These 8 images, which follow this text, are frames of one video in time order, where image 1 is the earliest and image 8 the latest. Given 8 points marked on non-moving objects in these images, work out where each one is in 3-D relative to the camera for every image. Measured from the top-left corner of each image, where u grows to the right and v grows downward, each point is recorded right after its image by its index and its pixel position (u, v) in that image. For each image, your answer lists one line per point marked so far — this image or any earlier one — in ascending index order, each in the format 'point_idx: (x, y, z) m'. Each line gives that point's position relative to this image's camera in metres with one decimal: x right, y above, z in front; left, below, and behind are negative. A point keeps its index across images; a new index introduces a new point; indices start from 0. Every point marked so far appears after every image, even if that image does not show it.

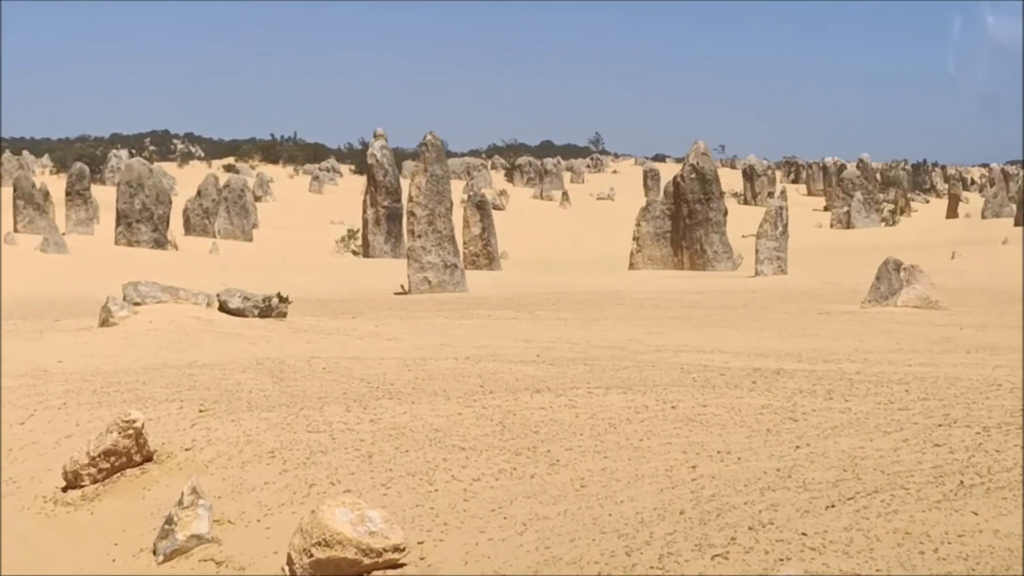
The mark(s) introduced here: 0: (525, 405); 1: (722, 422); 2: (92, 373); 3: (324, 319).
0: (0.0, -0.3, +5.2) m
1: (+0.5, -0.3, +4.8) m
2: (-1.5, -0.3, +7.2) m
3: (-1.1, -0.2, +12.0) m
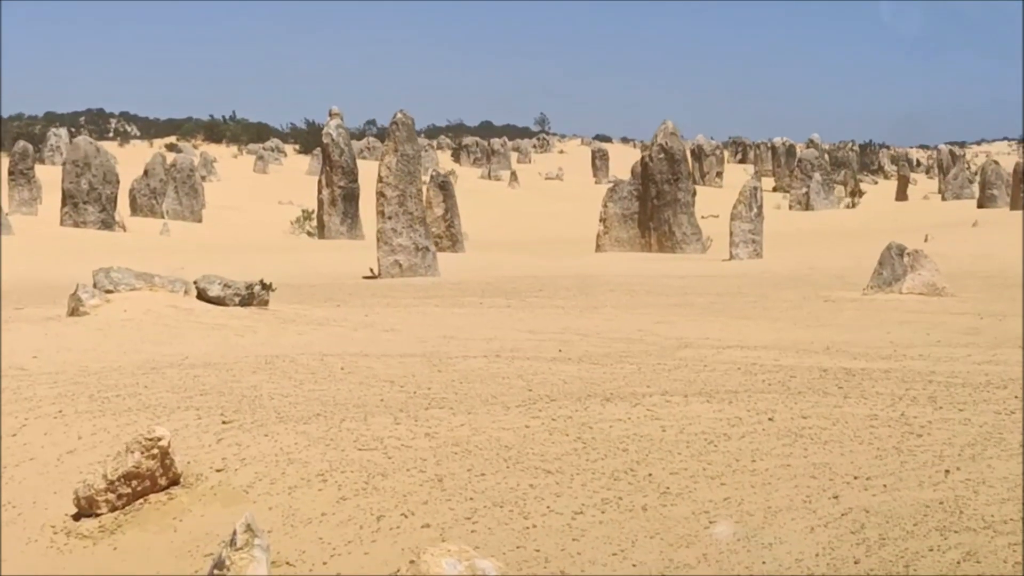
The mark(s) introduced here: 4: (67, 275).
0: (+0.2, -0.3, +4.6) m
1: (+0.7, -0.3, +4.2) m
2: (-1.4, -0.3, +6.5) m
3: (-1.1, -0.1, +11.3) m
4: (-2.8, -0.1, +12.9) m
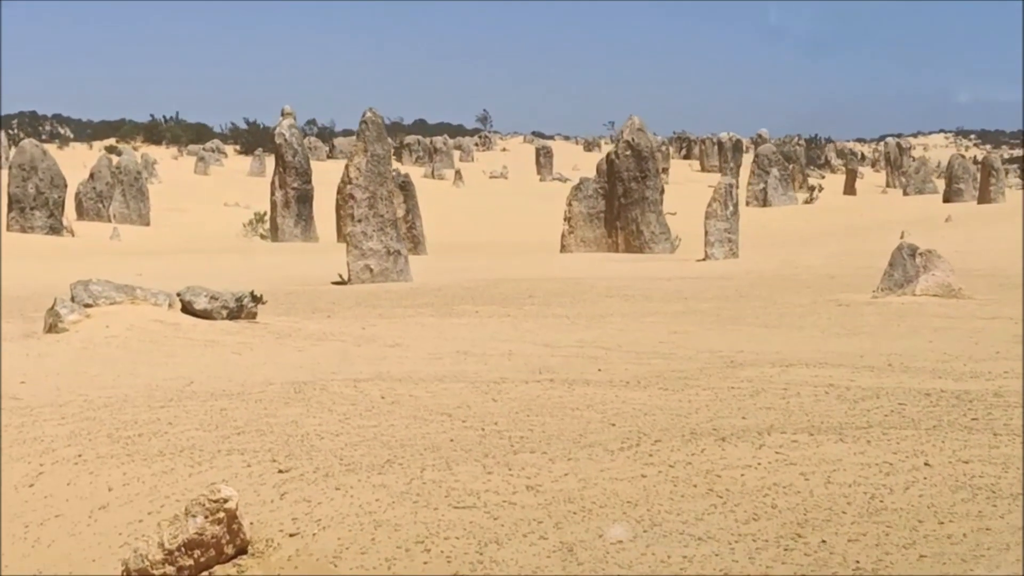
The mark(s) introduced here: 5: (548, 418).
0: (+0.4, -0.3, +3.9) m
1: (+0.9, -0.3, +3.6) m
2: (-1.2, -0.3, +5.8) m
3: (-1.1, -0.2, +10.6) m
4: (-2.9, -0.2, +12.2) m
5: (+0.1, -0.3, +4.9) m
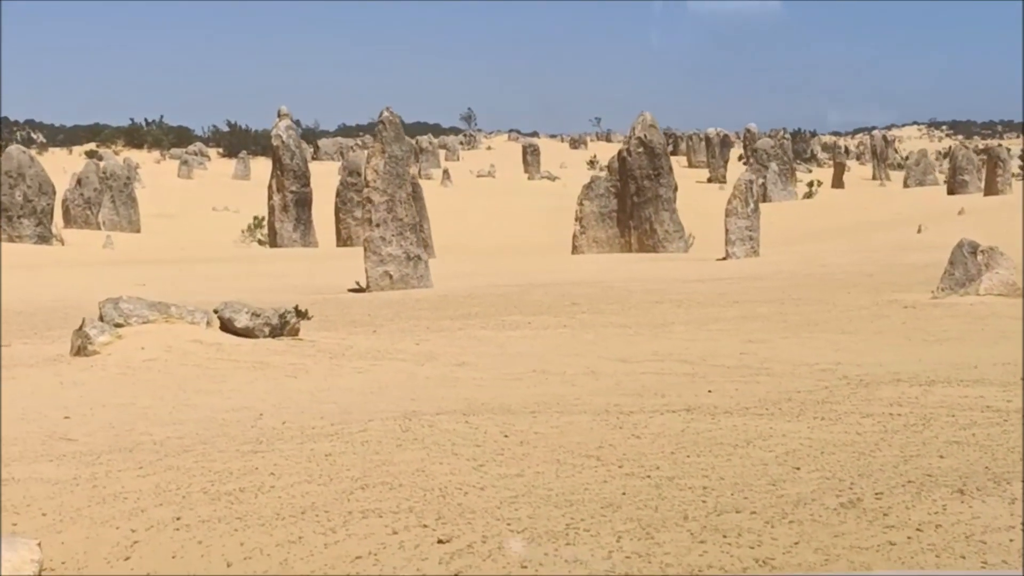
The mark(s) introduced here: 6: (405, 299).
0: (+0.7, -0.4, +3.3) m
1: (+1.2, -0.4, +3.0) m
2: (-0.9, -0.4, +5.2) m
3: (-0.8, -0.2, +10.0) m
4: (-2.6, -0.3, +11.5) m
5: (+0.4, -0.4, +4.2) m
6: (-0.6, -0.1, +11.9) m
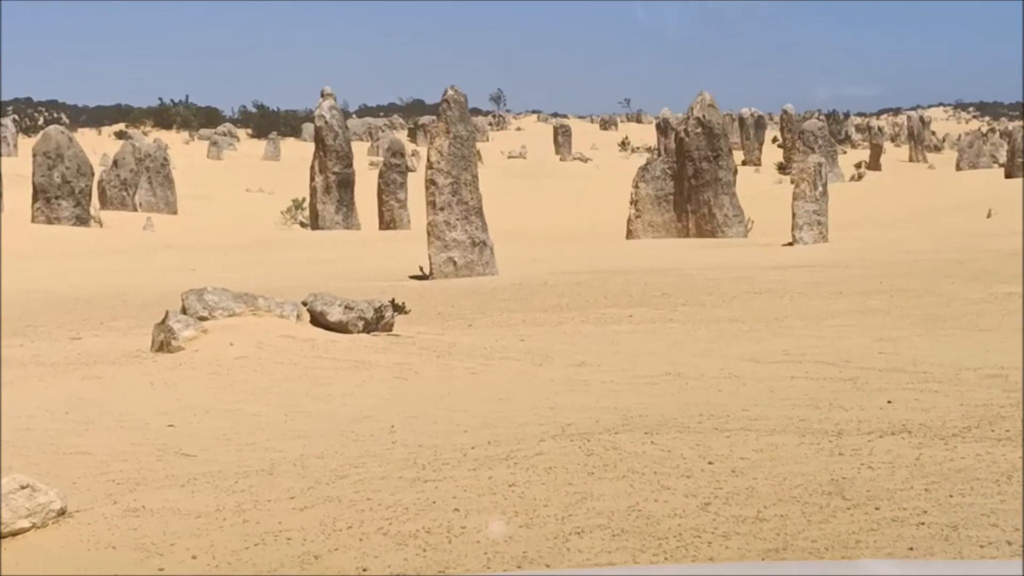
0: (+1.1, -0.4, +2.6) m
1: (+1.6, -0.4, +2.3) m
2: (-0.5, -0.4, +4.5) m
3: (-0.4, -0.2, +9.3) m
4: (-2.1, -0.2, +10.9) m
5: (+0.8, -0.4, +3.6) m
6: (-0.1, 0.0, +11.2) m
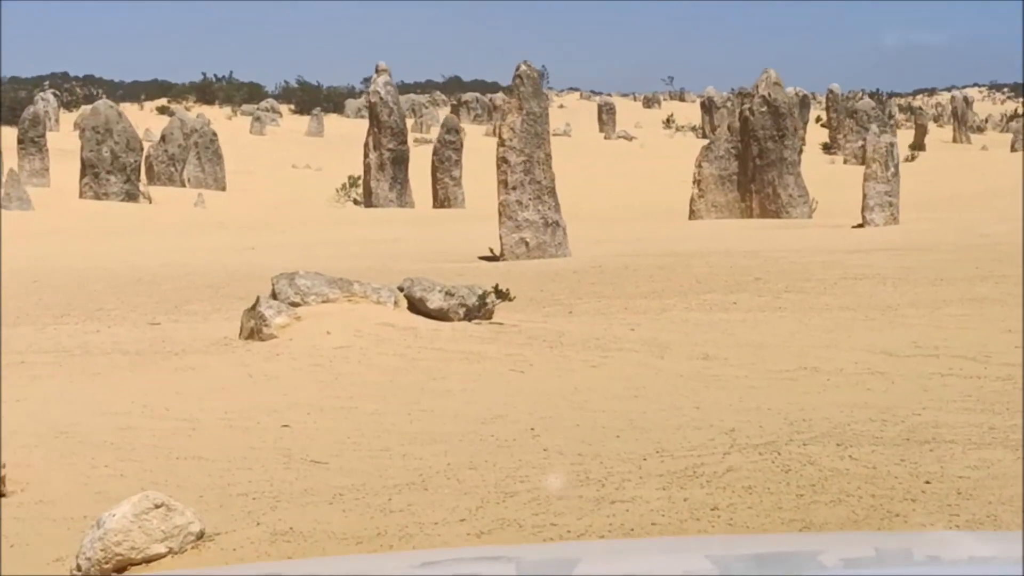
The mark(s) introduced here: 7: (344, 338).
0: (+1.5, -0.4, +2.1) m
1: (+1.9, -0.4, +1.8) m
2: (-0.1, -0.4, +4.1) m
3: (+0.1, -0.1, +8.9) m
4: (-1.7, -0.1, +10.5) m
5: (+1.2, -0.4, +3.1) m
6: (+0.3, +0.1, +10.7) m
7: (-0.6, -0.2, +7.6) m
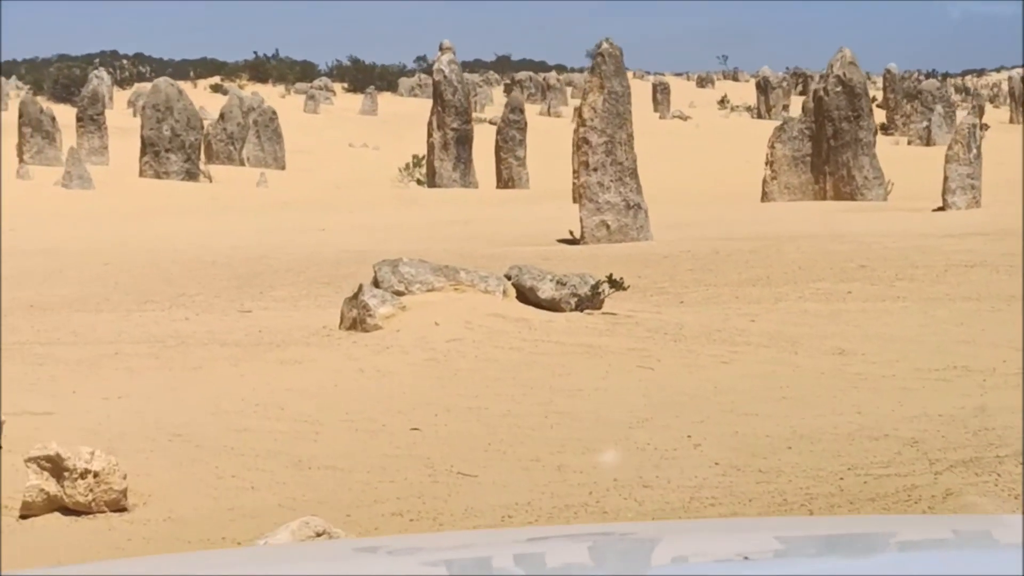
0: (+1.7, -0.4, +1.7) m
1: (+2.2, -0.5, +1.3) m
2: (+0.2, -0.4, +3.7) m
3: (+0.5, -0.1, +8.5) m
4: (-1.2, 0.0, +10.1) m
5: (+1.5, -0.4, +2.6) m
6: (+0.8, +0.1, +10.3) m
7: (-0.2, -0.1, +7.2) m
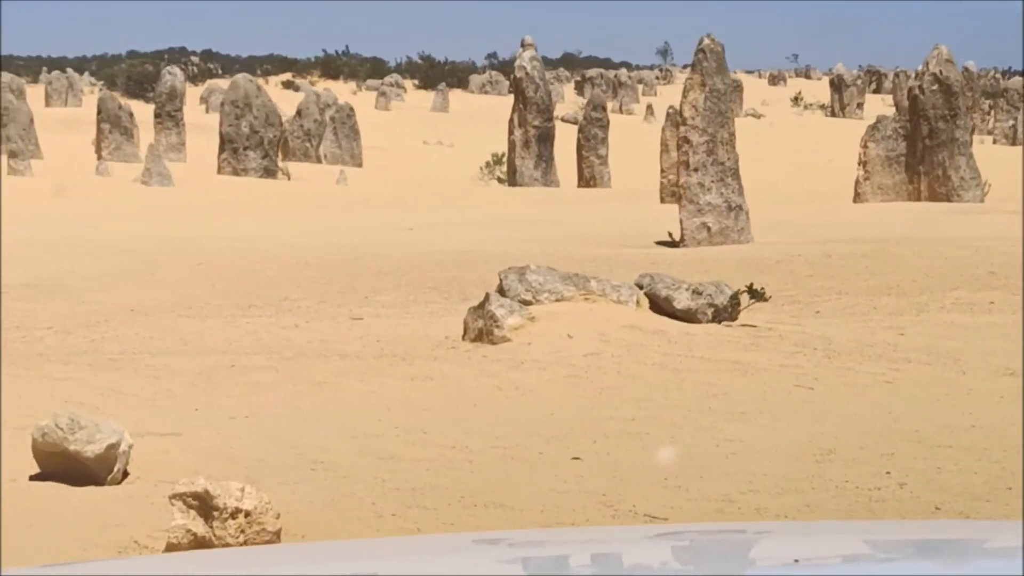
0: (+2.0, -0.5, +1.2) m
1: (+2.5, -0.5, +0.8) m
2: (+0.5, -0.4, +3.2) m
3: (+1.0, -0.1, +8.0) m
4: (-0.6, -0.1, +9.7) m
5: (+1.8, -0.4, +2.2) m
6: (+1.4, +0.1, +9.9) m
7: (+0.3, -0.2, +6.8) m
